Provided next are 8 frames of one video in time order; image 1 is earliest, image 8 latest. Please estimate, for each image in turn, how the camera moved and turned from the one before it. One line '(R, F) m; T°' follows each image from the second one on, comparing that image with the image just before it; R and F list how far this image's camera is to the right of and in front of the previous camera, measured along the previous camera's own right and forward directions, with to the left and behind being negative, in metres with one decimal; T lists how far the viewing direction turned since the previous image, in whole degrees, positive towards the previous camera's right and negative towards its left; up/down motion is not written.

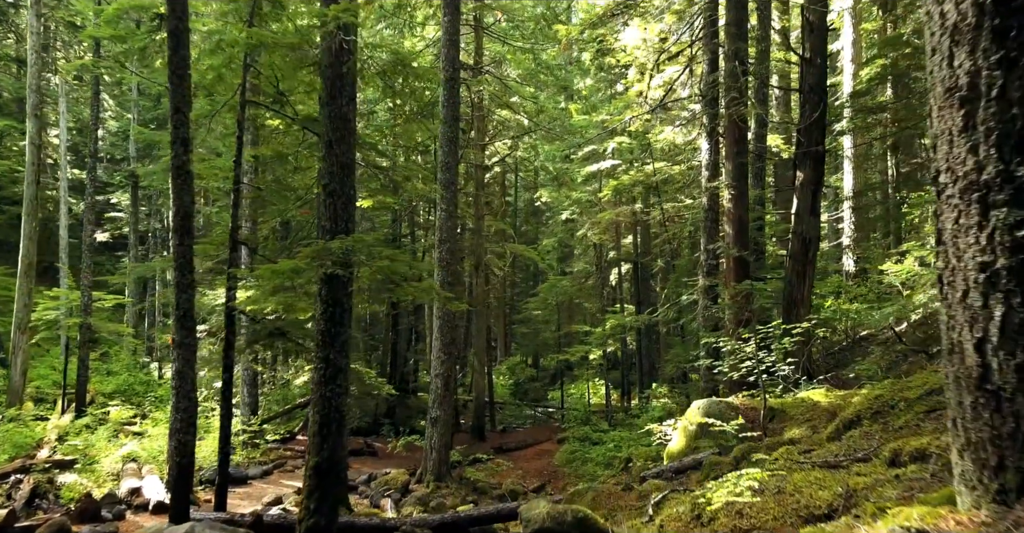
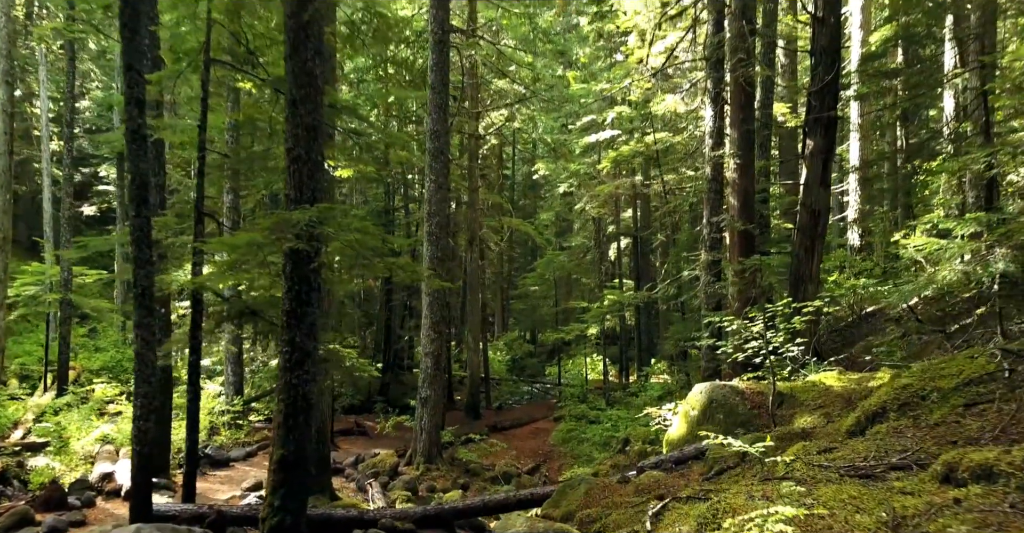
(+0.1, +0.8) m; 0°
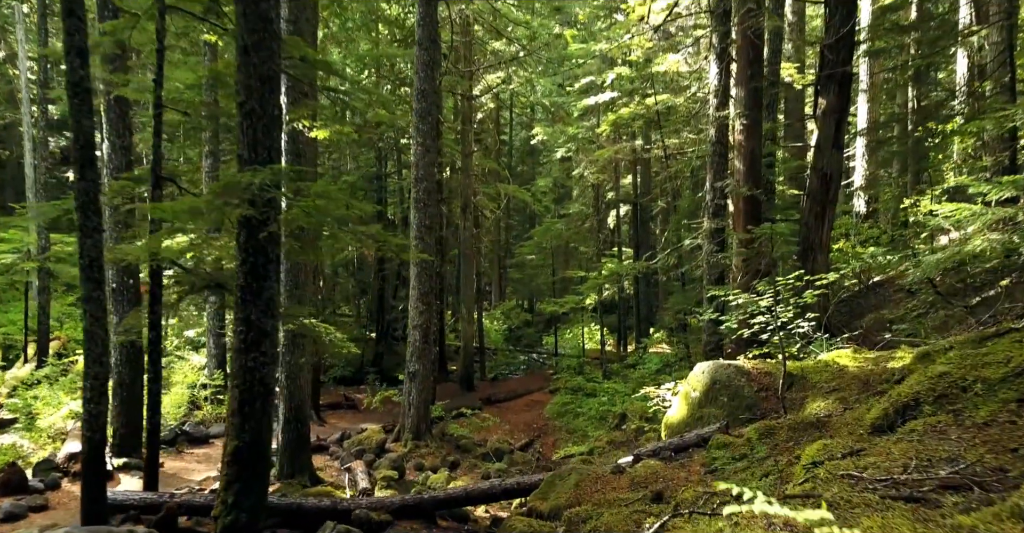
(+0.1, +0.8) m; 0°
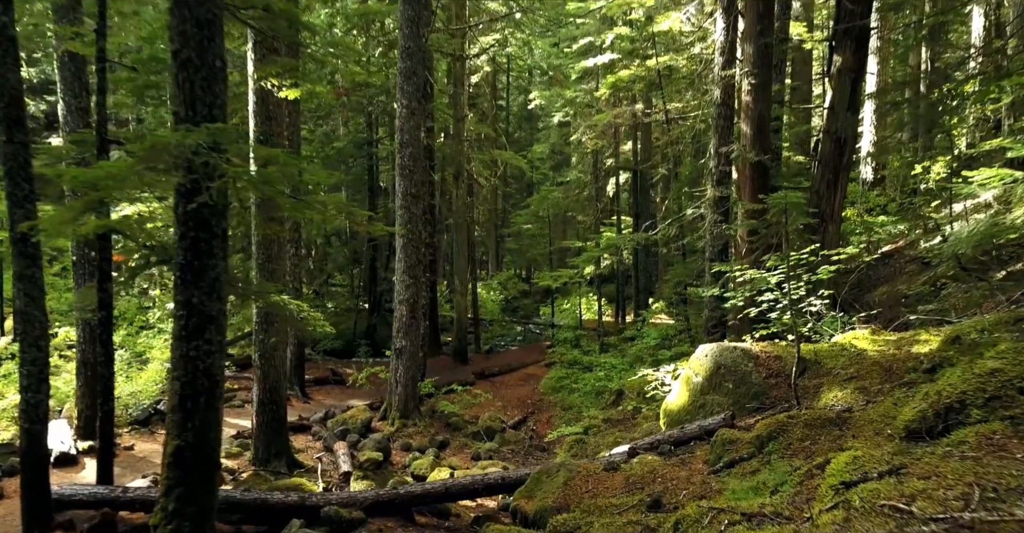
(+0.2, +0.8) m; 0°
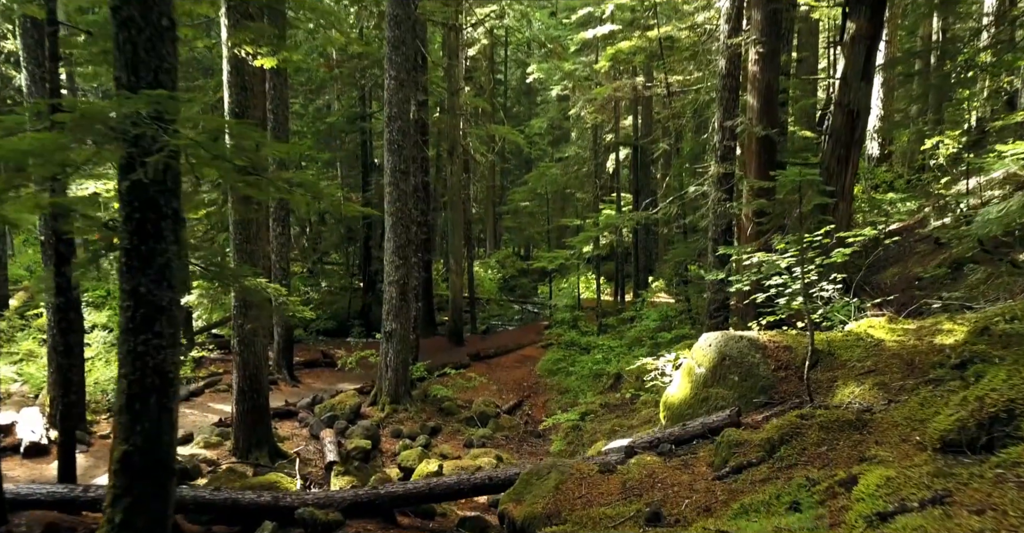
(+0.1, +0.6) m; 0°
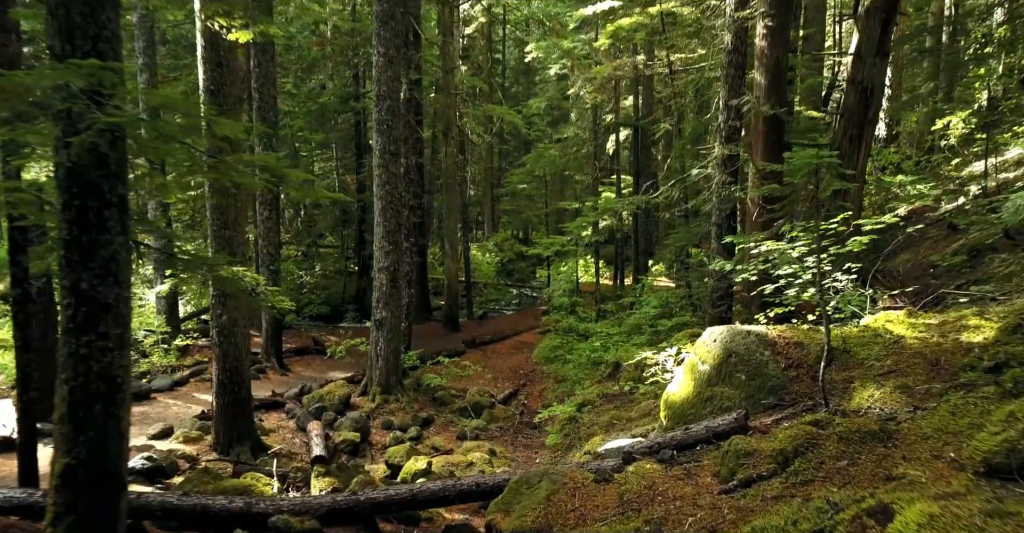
(+0.1, +0.5) m; 0°
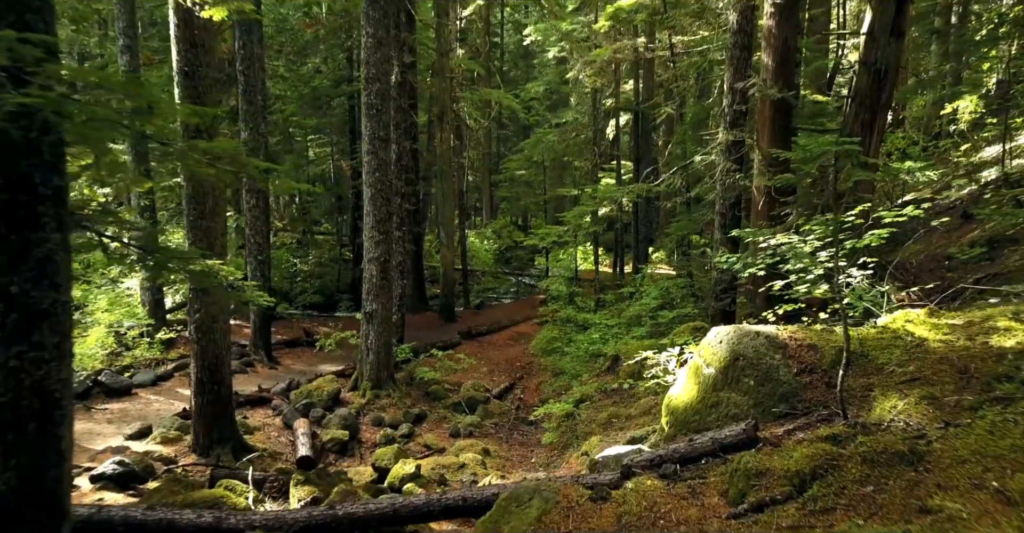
(+0.1, +0.5) m; 0°
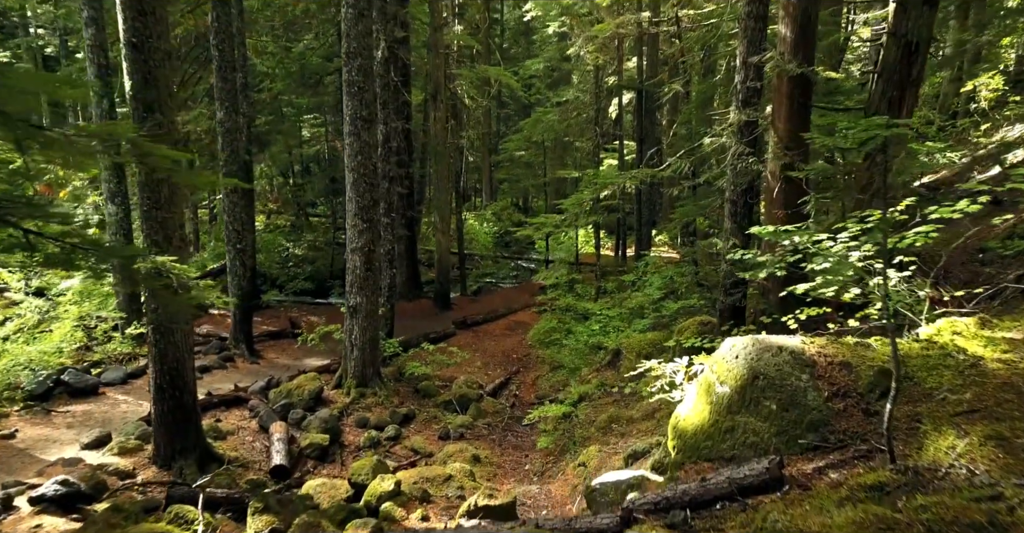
(+0.1, +0.9) m; 0°
